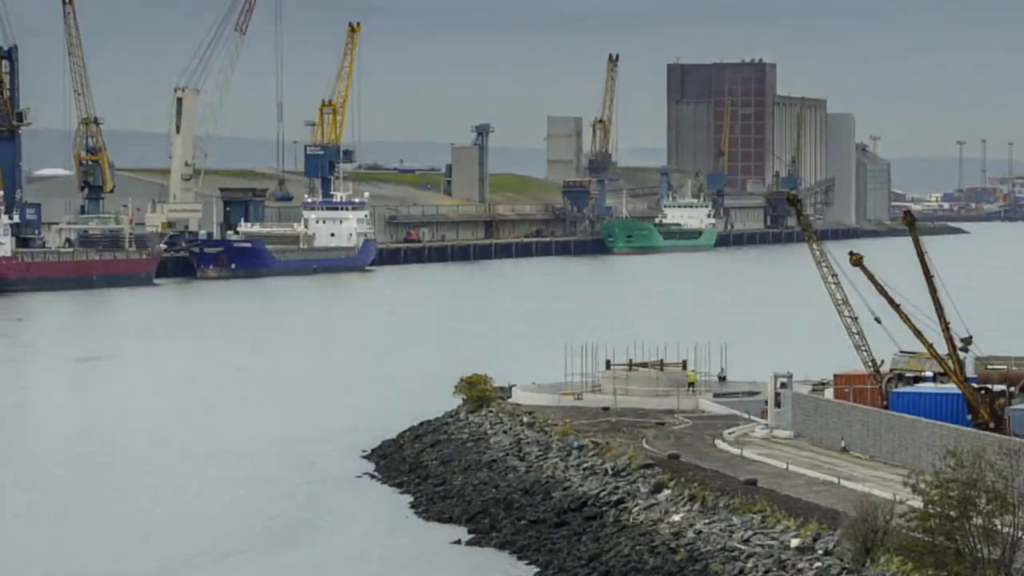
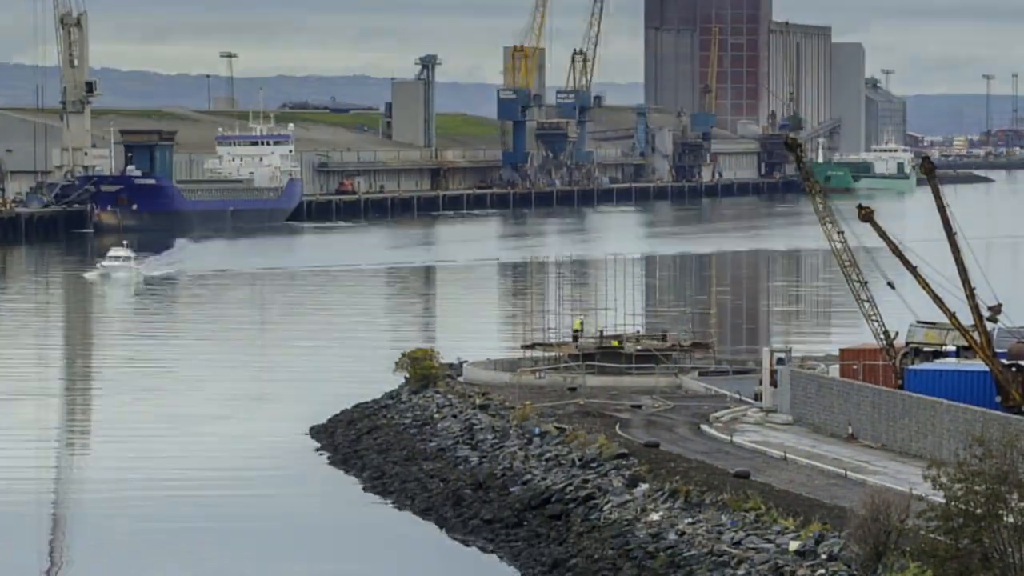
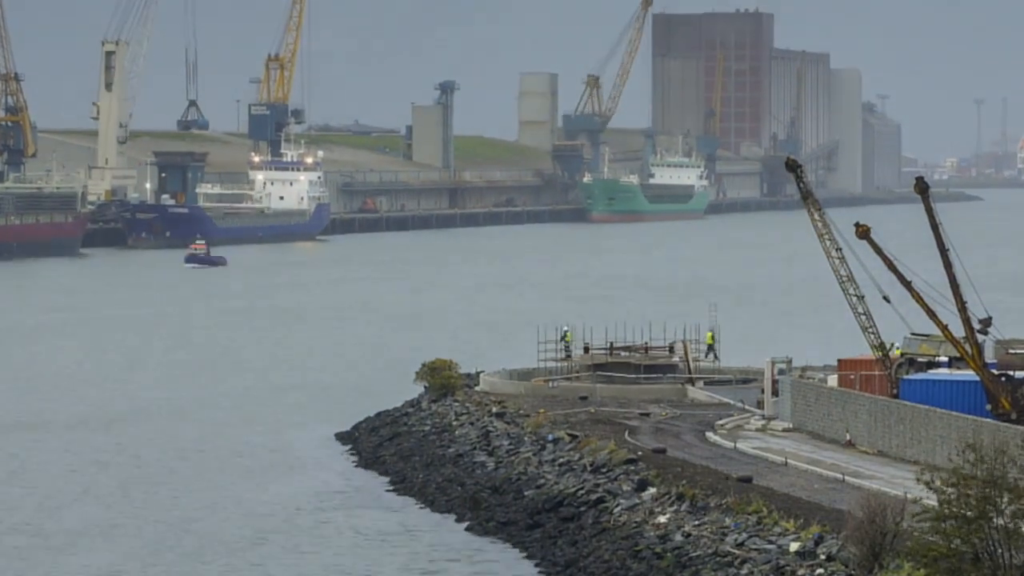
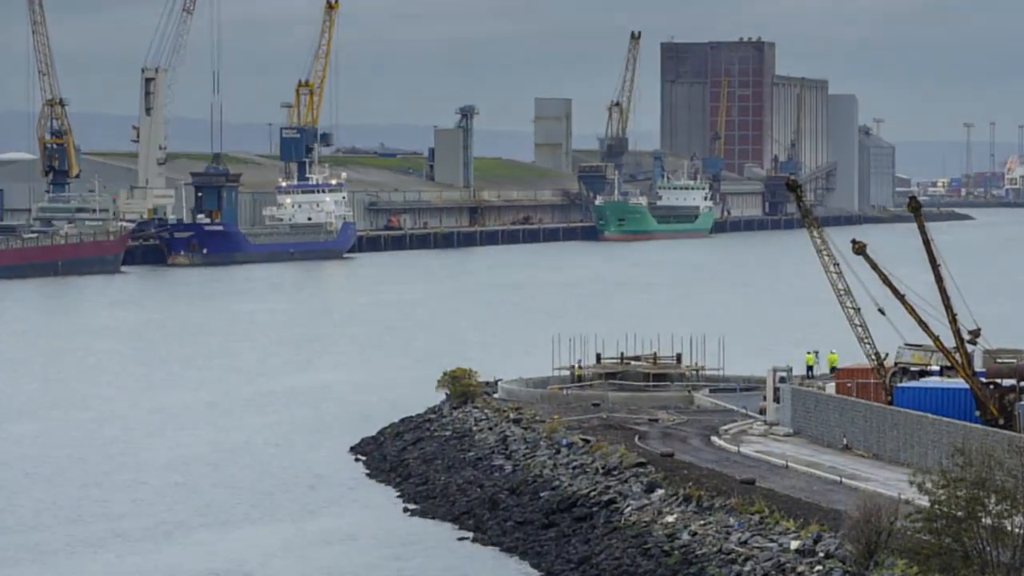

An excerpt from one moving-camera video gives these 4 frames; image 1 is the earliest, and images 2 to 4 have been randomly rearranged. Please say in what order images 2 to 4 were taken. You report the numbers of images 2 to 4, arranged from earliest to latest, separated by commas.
4, 3, 2
